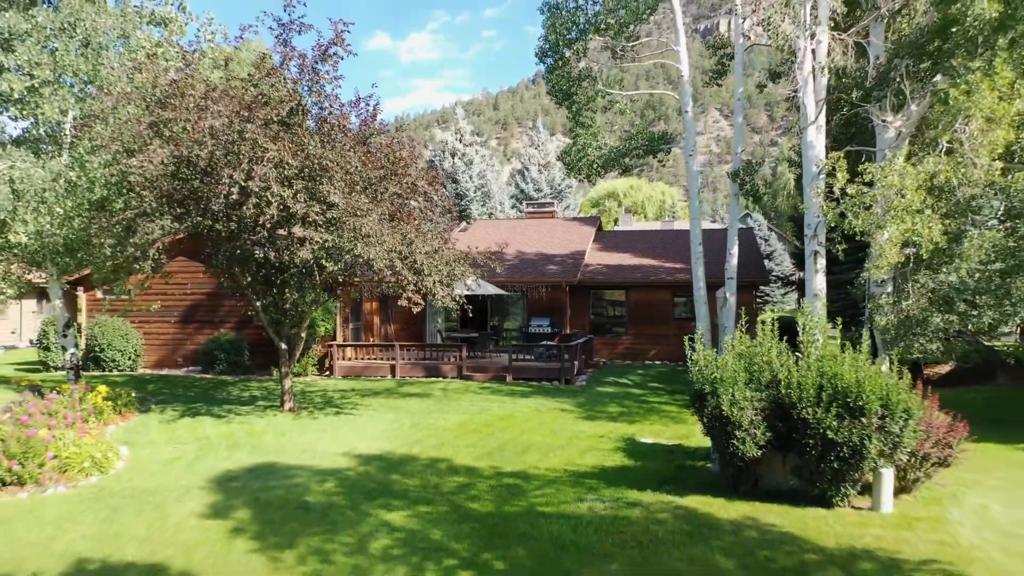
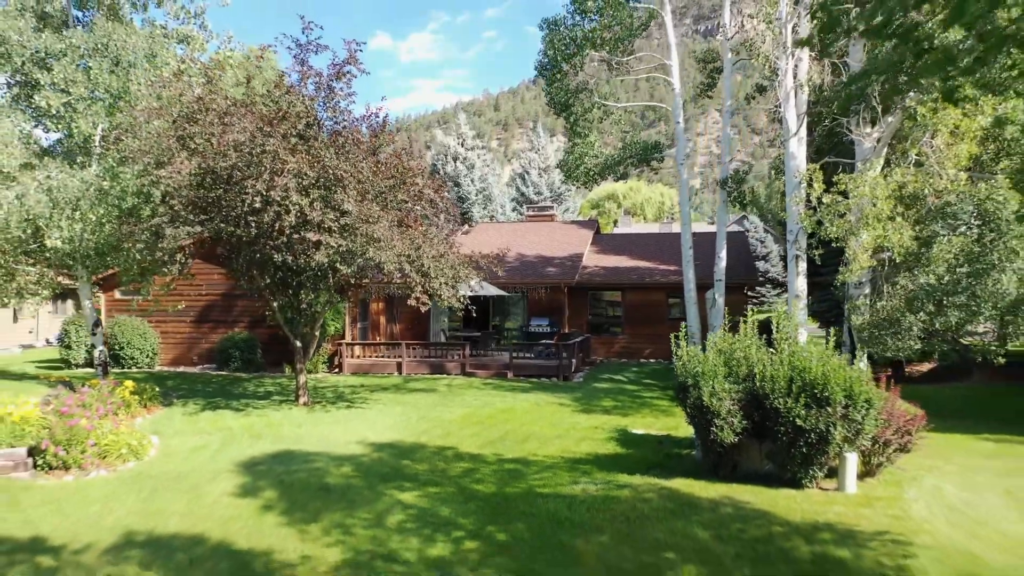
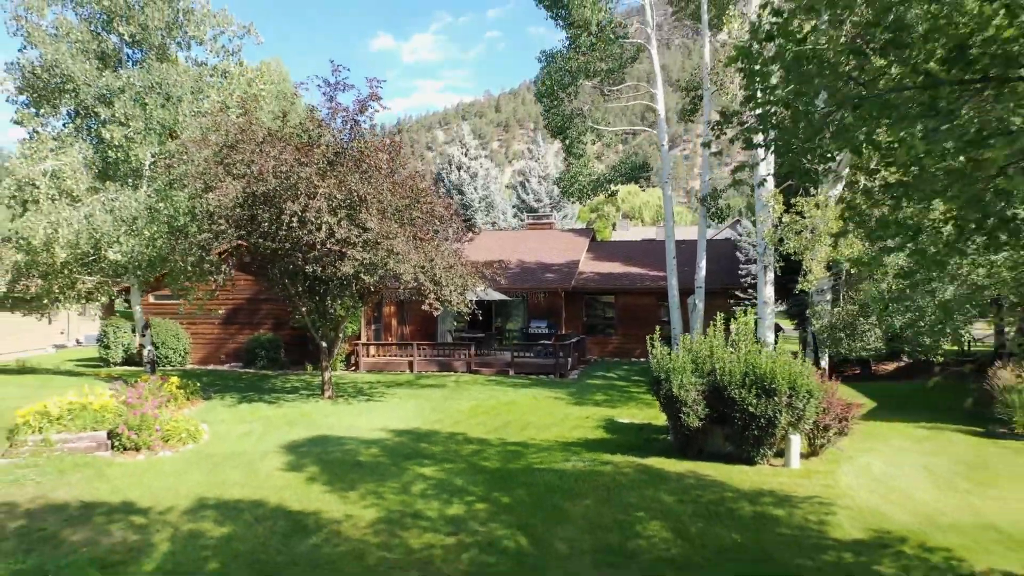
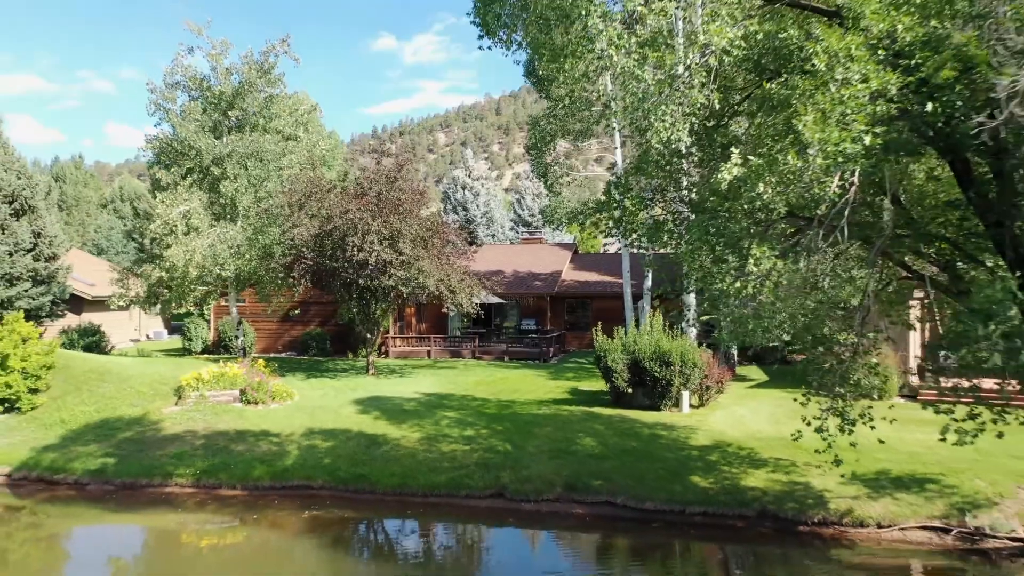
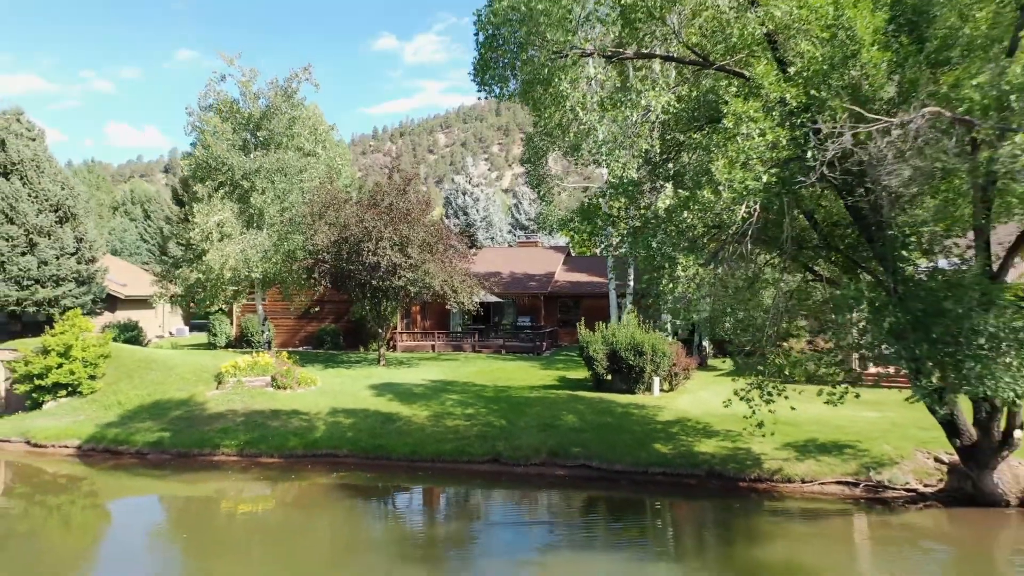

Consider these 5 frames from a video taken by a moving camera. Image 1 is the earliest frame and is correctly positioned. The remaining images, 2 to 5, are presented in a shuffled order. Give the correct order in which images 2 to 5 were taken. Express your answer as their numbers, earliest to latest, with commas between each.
2, 3, 4, 5
